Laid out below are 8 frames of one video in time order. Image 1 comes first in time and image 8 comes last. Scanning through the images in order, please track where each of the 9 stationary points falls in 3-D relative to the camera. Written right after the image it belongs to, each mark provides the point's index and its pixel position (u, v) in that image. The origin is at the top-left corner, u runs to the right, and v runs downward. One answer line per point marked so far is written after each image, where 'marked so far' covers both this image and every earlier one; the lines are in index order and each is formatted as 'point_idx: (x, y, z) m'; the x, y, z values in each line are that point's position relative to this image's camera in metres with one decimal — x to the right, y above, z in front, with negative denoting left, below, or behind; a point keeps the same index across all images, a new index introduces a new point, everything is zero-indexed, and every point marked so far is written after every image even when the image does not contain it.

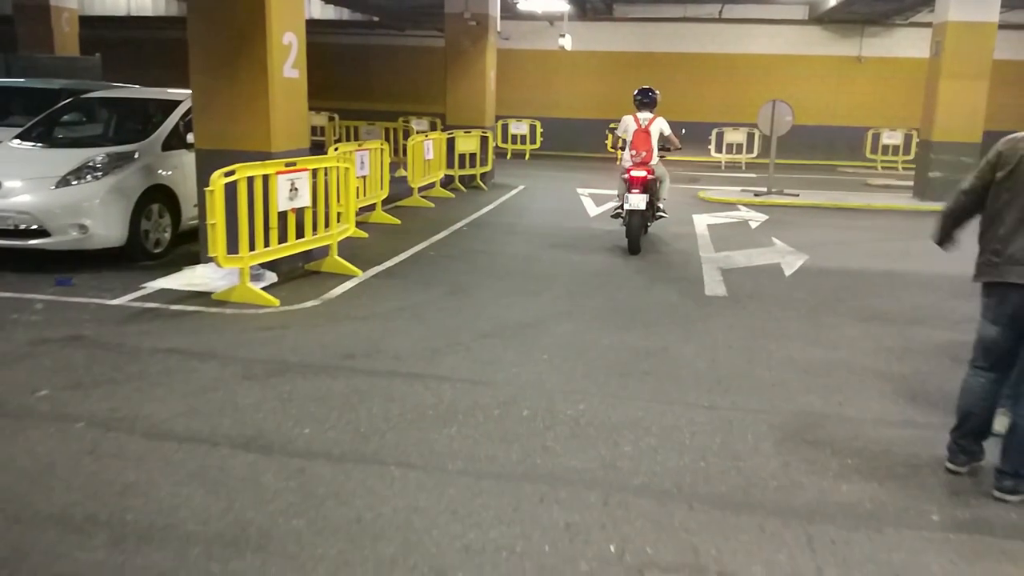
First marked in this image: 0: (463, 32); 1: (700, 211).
0: (-1.0, +5.0, +15.8) m
1: (+3.2, +1.3, +13.6) m
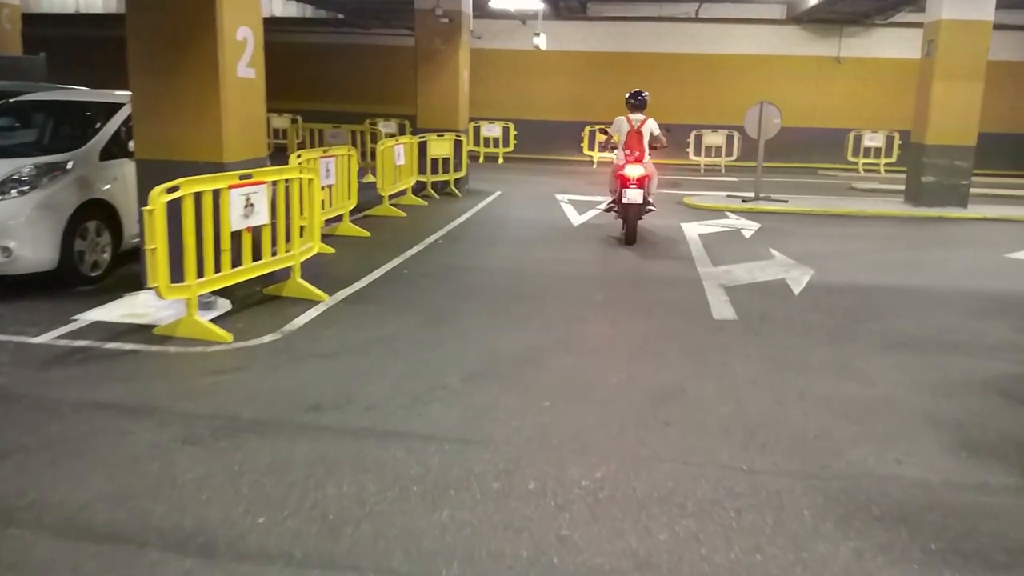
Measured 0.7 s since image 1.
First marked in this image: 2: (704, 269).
0: (-1.5, +4.8, +14.9) m
1: (+2.8, +1.1, +12.9) m
2: (+2.1, +0.2, +8.7) m
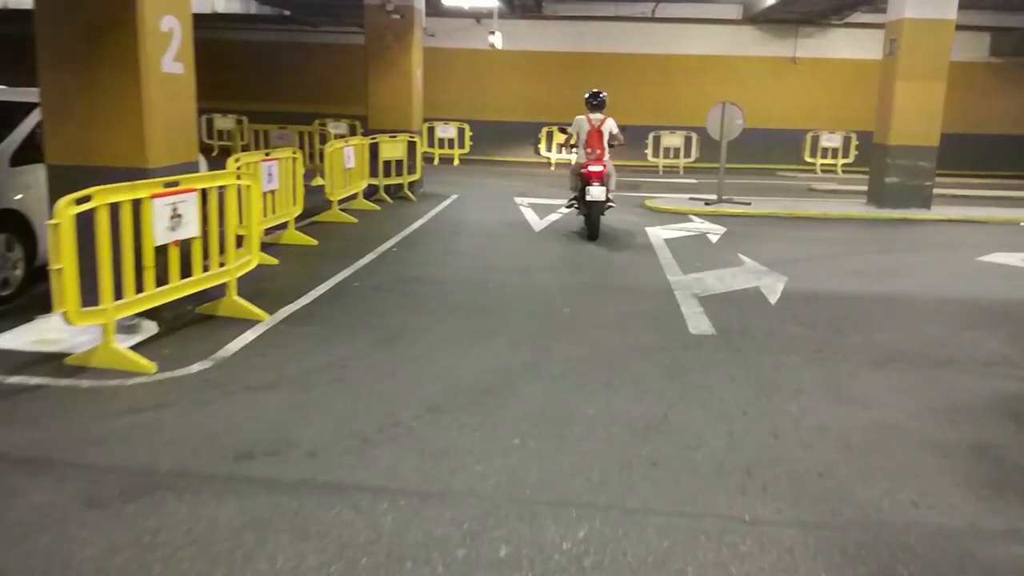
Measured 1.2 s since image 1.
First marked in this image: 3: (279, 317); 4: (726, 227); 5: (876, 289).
0: (-2.3, +4.7, +14.3) m
1: (+2.2, +1.0, +12.5) m
2: (+1.7, +0.1, +8.3) m
3: (-1.8, -0.2, +6.2) m
4: (+3.1, +0.9, +11.5) m
5: (+3.5, 0.0, +7.8) m
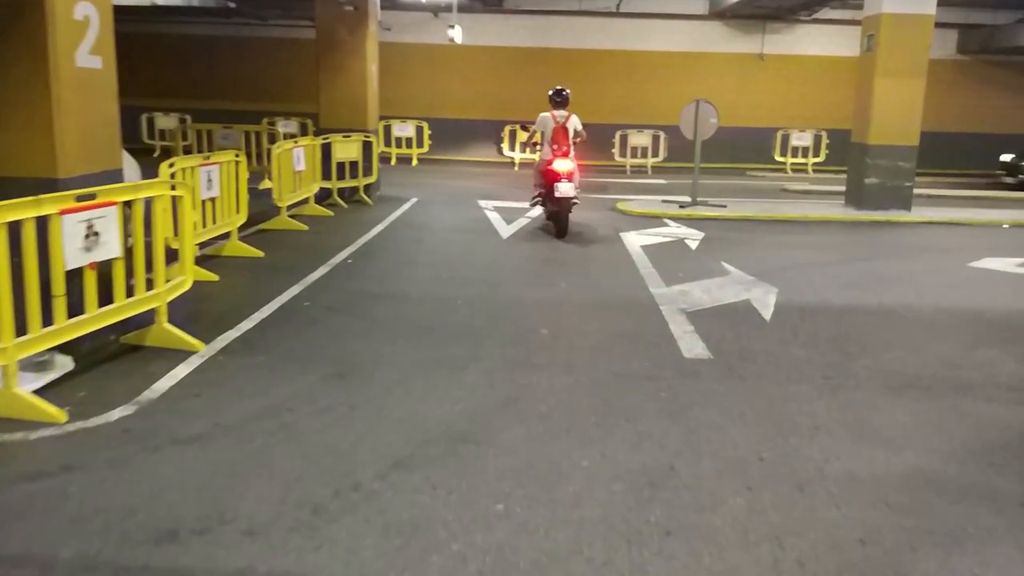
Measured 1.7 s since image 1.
0: (-2.9, +4.5, +13.5) m
1: (+1.7, +0.9, +11.9) m
2: (+1.4, 0.0, +7.7) m
3: (-2.0, -0.4, +5.5) m
4: (+2.6, +0.8, +11.0) m
5: (+3.3, -0.1, +7.3) m
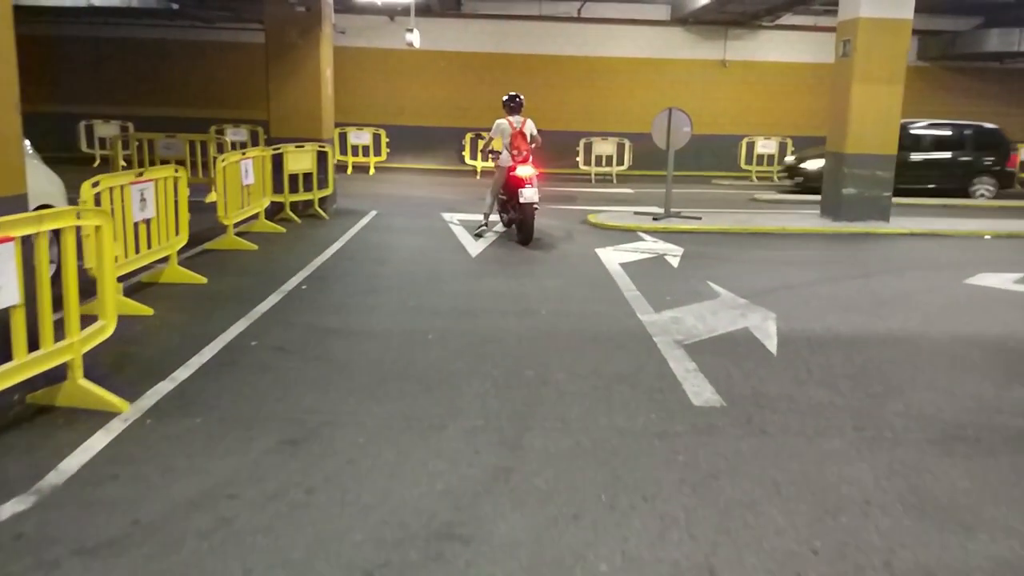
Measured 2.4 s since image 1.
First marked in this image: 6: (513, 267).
0: (-3.5, +4.2, +12.5) m
1: (+1.2, +0.7, +11.2) m
2: (+1.2, -0.2, +7.0) m
3: (-2.1, -0.7, +4.6) m
4: (+2.2, +0.5, +10.3) m
5: (+3.1, -0.3, +6.7) m
6: (0.0, +0.2, +9.5) m
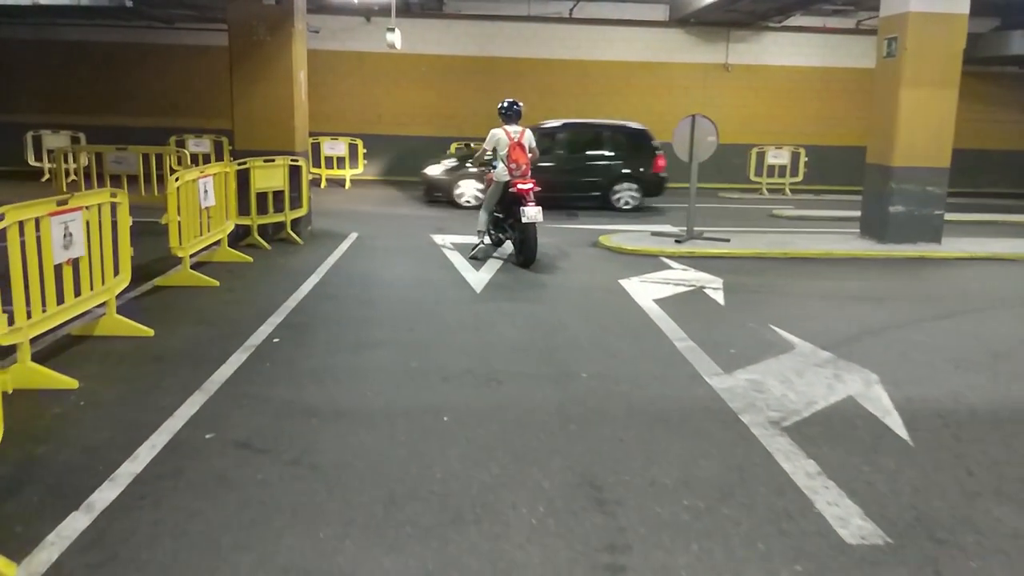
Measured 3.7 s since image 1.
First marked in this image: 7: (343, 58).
0: (-3.5, +3.7, +10.9) m
1: (+1.3, +0.2, +9.7) m
2: (+1.4, -0.6, +5.5) m
3: (-1.8, -1.1, +3.0) m
4: (+2.3, +0.1, +8.9) m
5: (+3.3, -0.7, +5.3) m
6: (+0.1, -0.2, +8.0) m
7: (-4.1, +5.6, +19.7) m
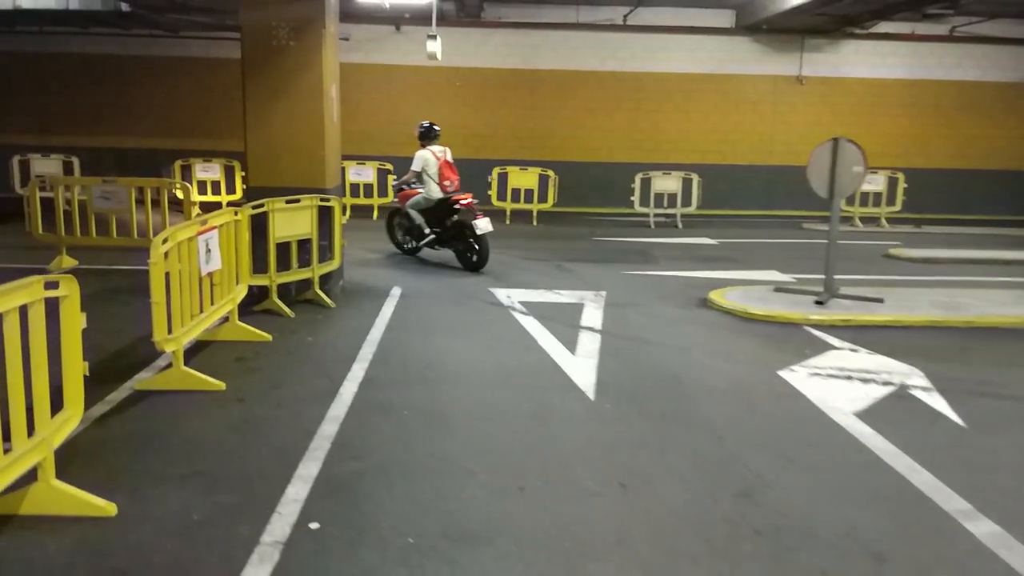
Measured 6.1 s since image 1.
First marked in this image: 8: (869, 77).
0: (-2.5, +2.9, +8.6) m
1: (+2.2, -0.5, +7.3) m
2: (+2.3, -1.3, +3.0) m
3: (-0.9, -1.7, +0.6) m
4: (+3.2, -0.6, +6.4) m
5: (+4.2, -1.4, +2.8) m
6: (+1.1, -0.9, +5.5) m
7: (-3.0, +4.7, +17.4) m
8: (+8.0, +4.7, +17.8) m
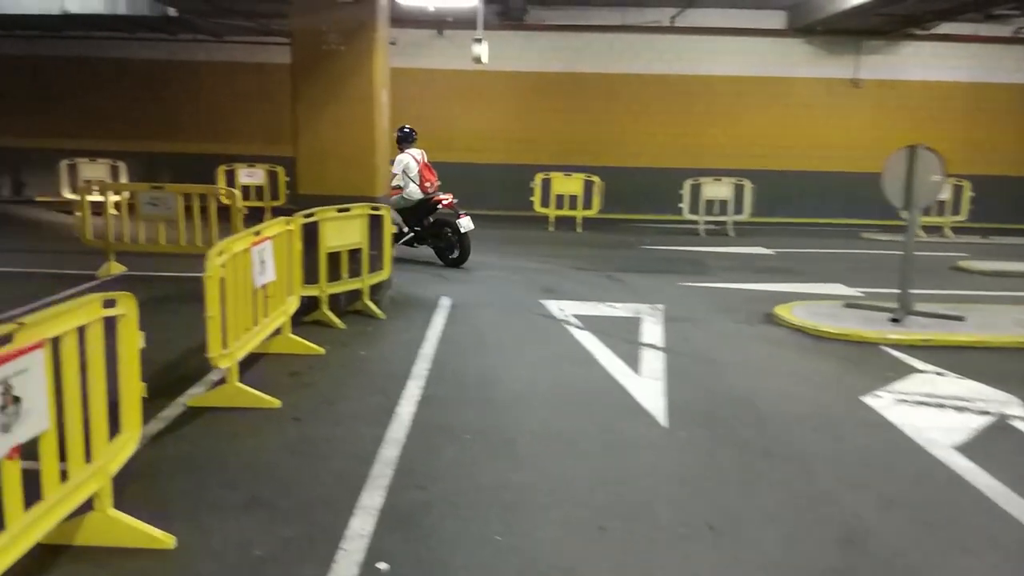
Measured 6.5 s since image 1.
0: (-1.9, +2.8, +8.4) m
1: (+2.7, -0.7, +6.9) m
2: (+2.6, -1.5, +2.6) m
3: (-0.7, -1.8, +0.3) m
4: (+3.7, -0.8, +6.0) m
5: (+4.5, -1.5, +2.3) m
6: (+1.5, -1.0, +5.2) m
7: (-2.1, +4.6, +17.3) m
8: (+9.0, +4.4, +17.2) m
